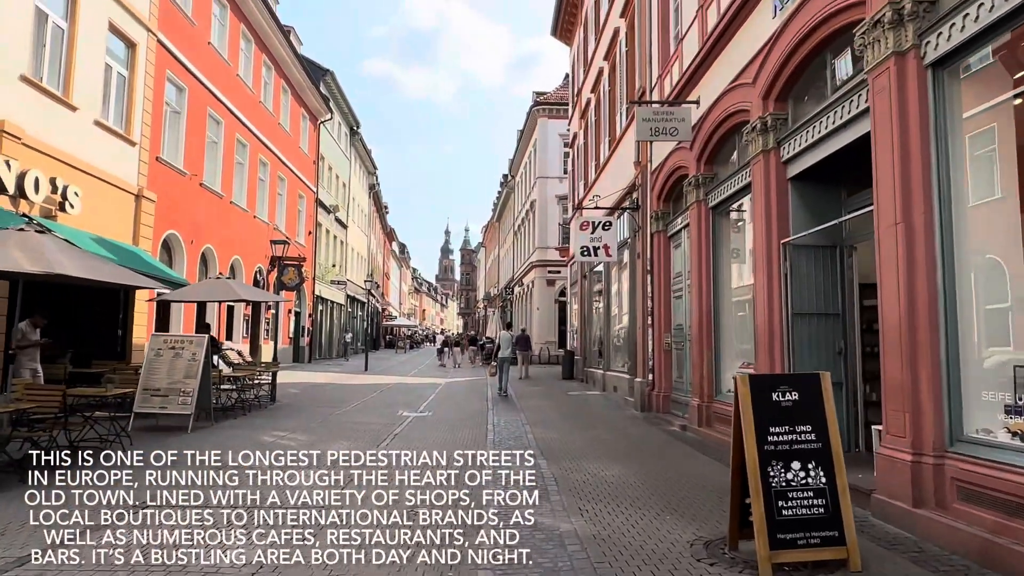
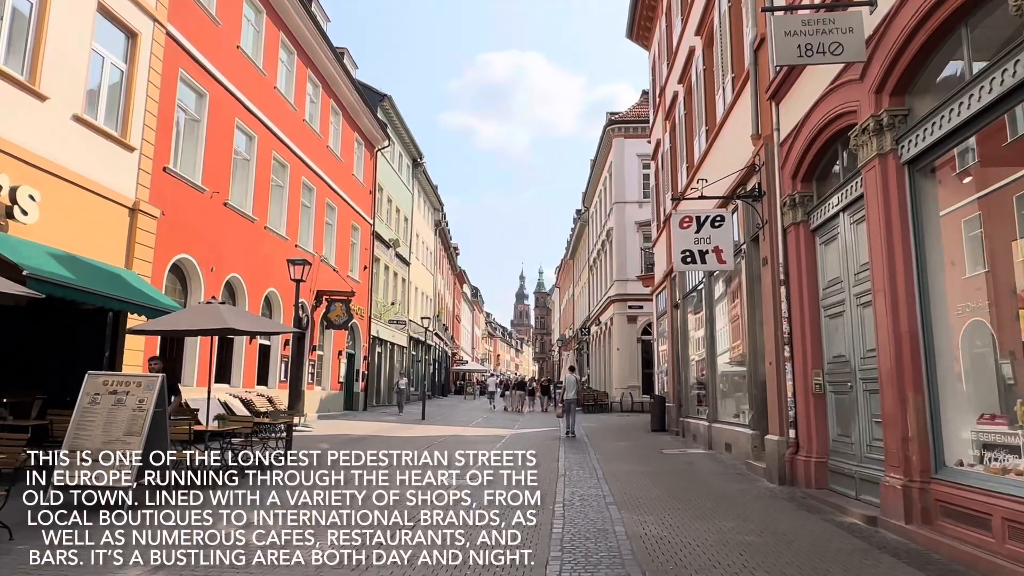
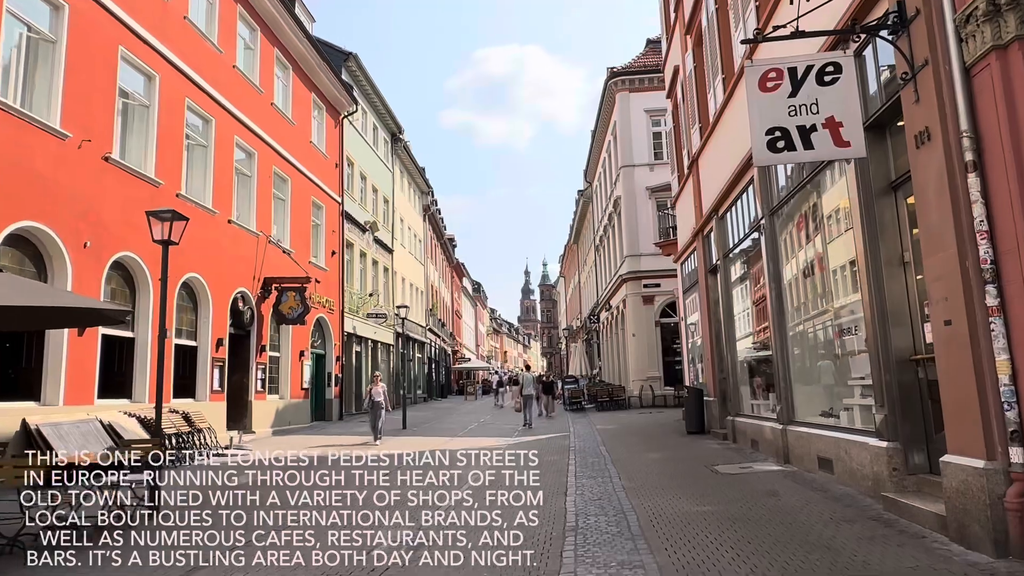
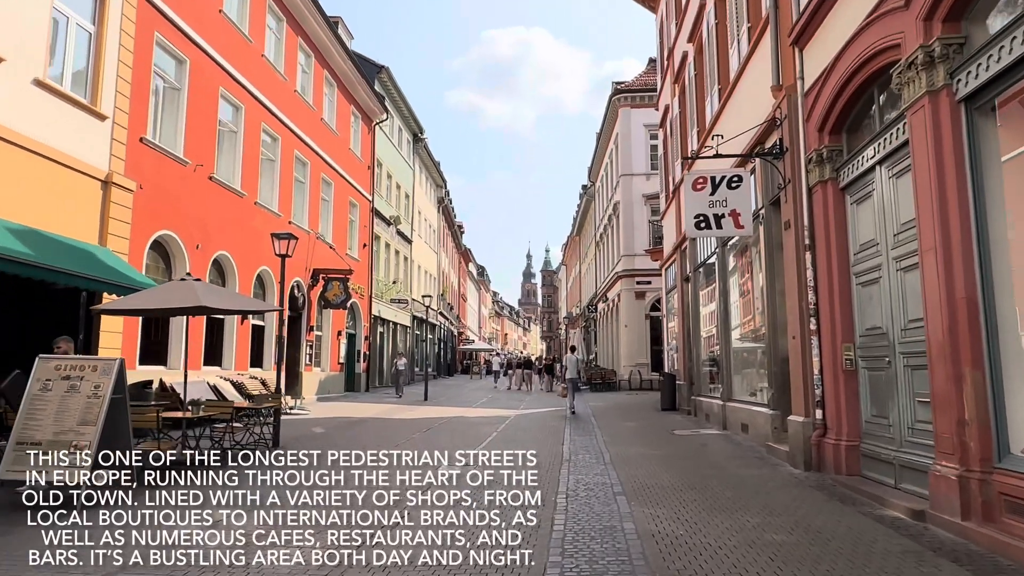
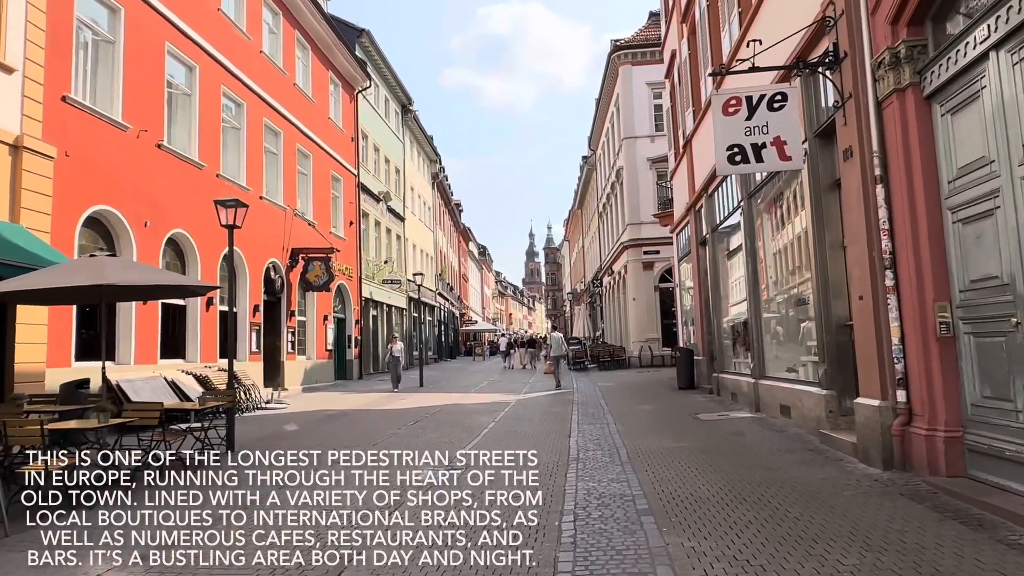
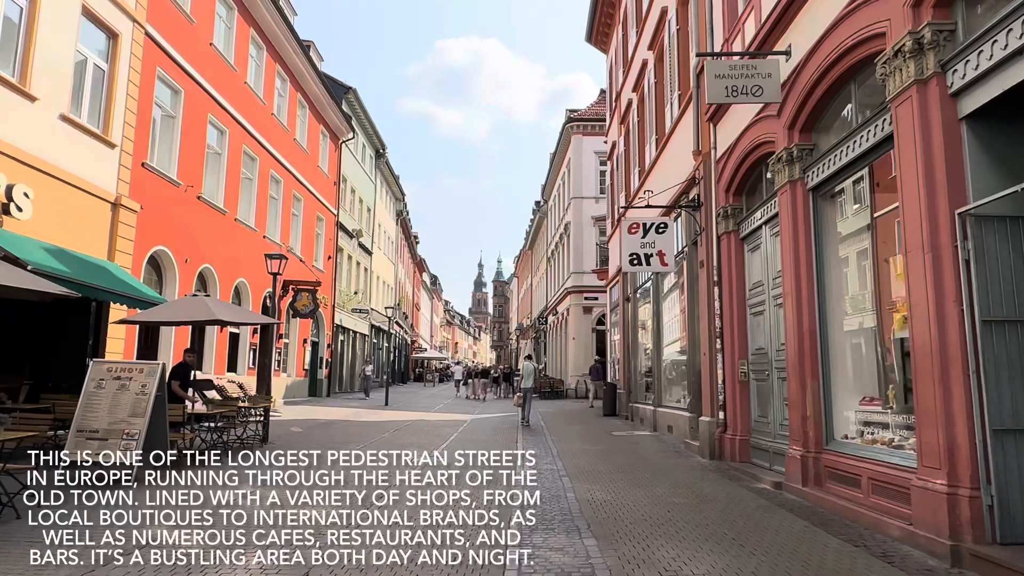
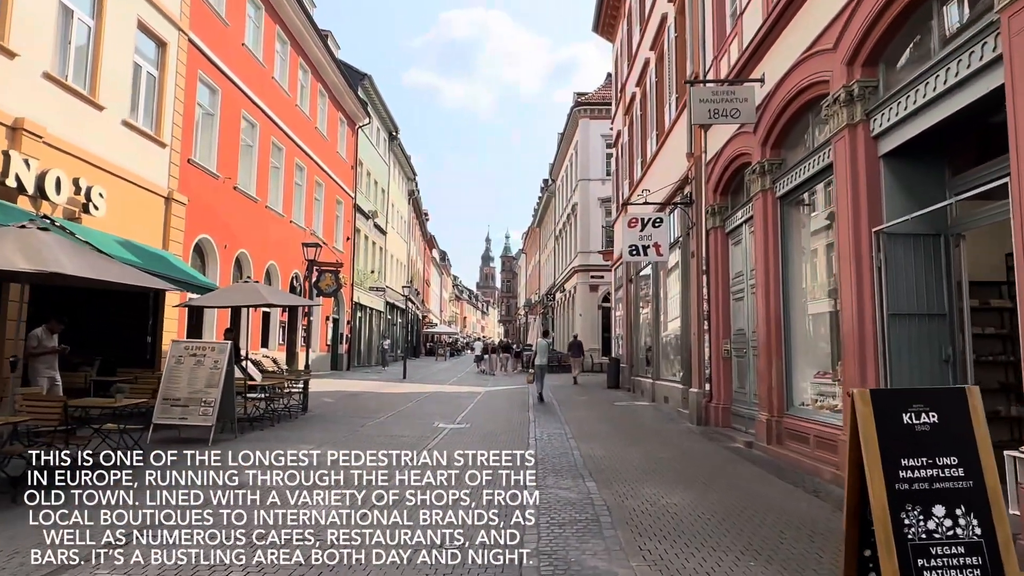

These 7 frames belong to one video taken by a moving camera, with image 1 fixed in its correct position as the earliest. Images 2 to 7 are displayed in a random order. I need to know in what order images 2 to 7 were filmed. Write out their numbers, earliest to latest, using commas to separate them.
7, 6, 2, 4, 5, 3
